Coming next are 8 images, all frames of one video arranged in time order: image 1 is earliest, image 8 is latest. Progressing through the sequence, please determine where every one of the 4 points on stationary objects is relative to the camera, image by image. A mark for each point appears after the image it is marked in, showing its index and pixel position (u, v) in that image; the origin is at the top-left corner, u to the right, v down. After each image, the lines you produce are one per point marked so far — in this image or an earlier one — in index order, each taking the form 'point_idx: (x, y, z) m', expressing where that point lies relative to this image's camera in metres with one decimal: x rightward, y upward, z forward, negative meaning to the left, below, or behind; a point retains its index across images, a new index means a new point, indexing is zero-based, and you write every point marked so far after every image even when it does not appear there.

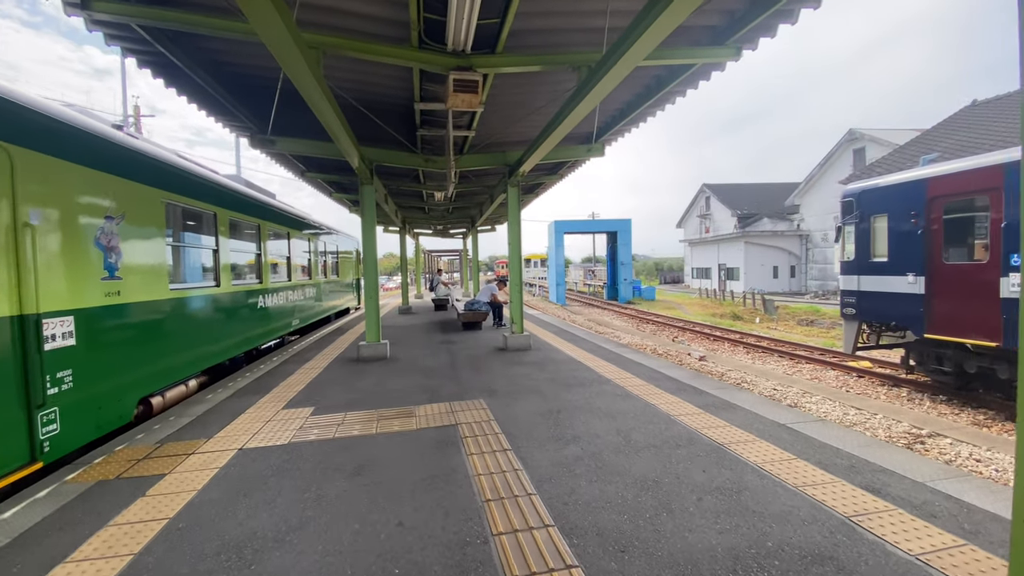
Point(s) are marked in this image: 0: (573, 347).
0: (+1.0, -1.0, +8.2) m
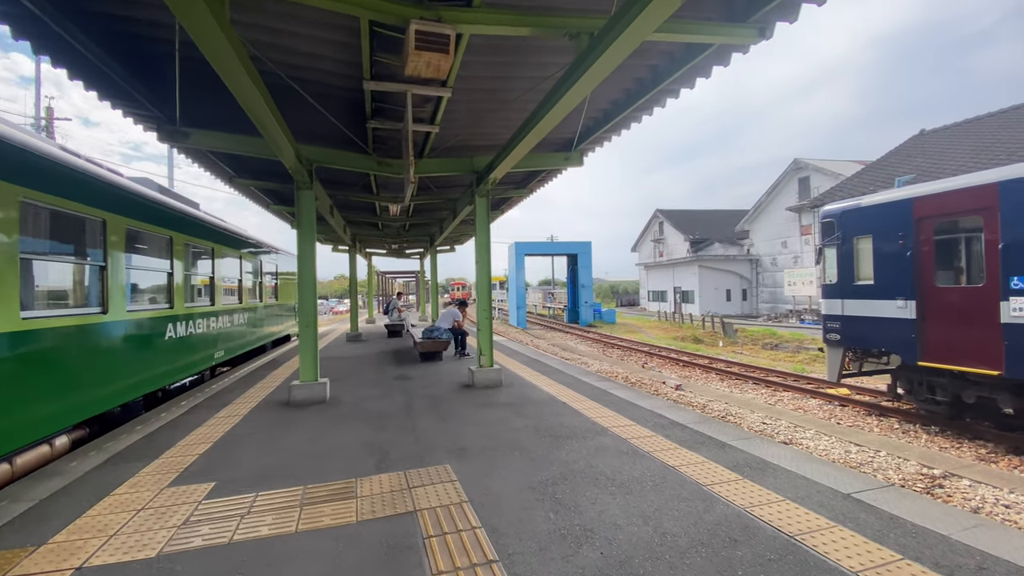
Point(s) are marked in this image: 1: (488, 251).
0: (+0.5, -1.4, +7.1) m
1: (-0.4, +0.5, +7.0) m
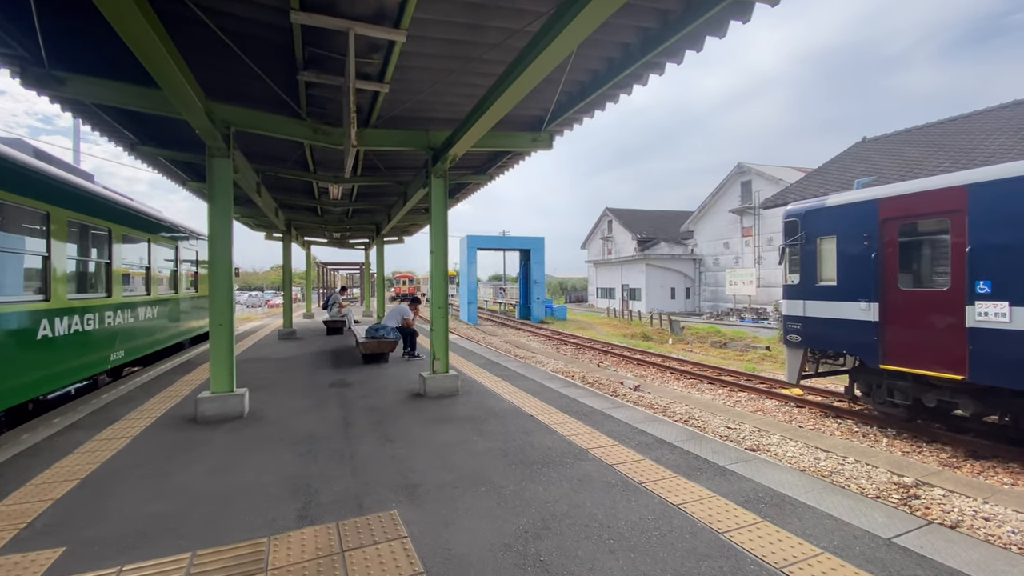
0: (-0.1, -1.4, +6.3) m
1: (-0.9, +0.6, +6.1) m
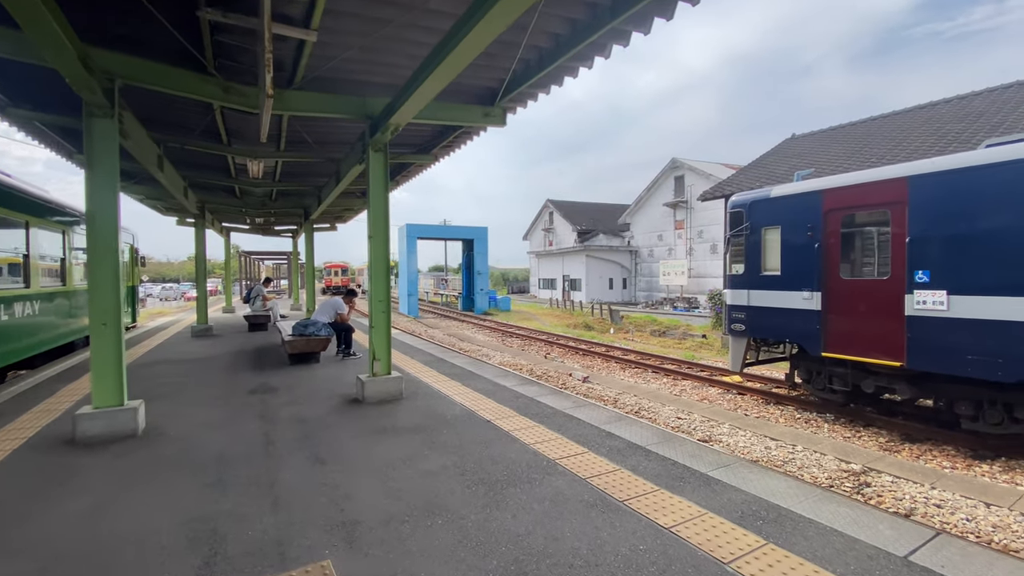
0: (-0.7, -1.3, +5.7) m
1: (-1.5, +0.7, +5.4) m
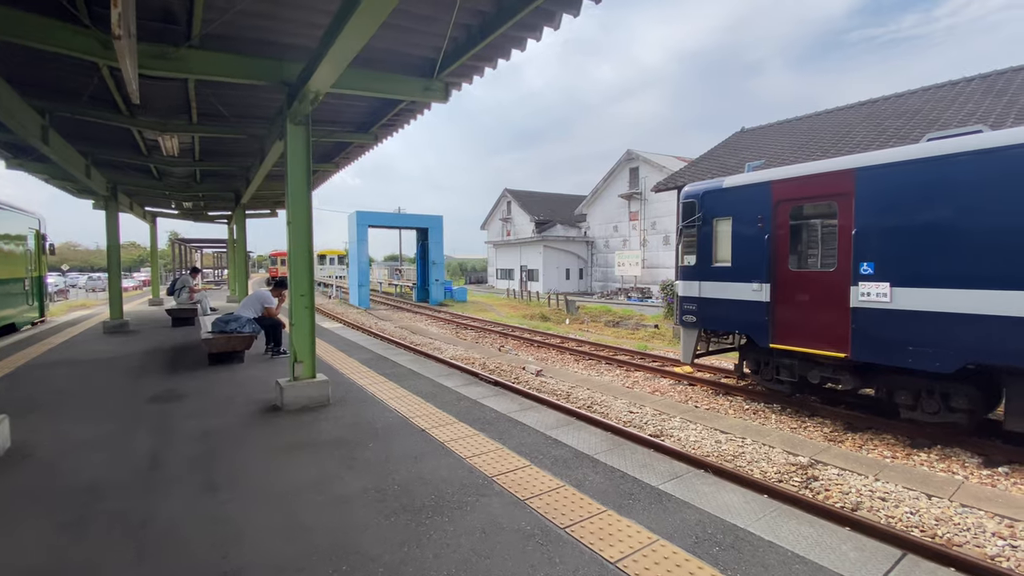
0: (-1.3, -1.2, +5.2) m
1: (-2.1, +0.8, +4.7) m
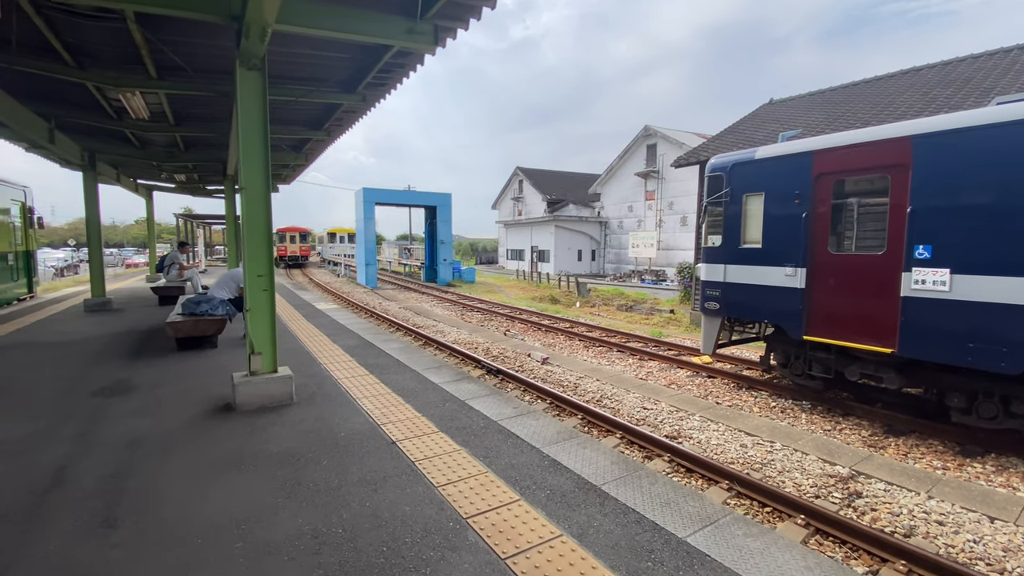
0: (-1.3, -1.0, +4.5) m
1: (-2.1, +1.0, +4.0) m
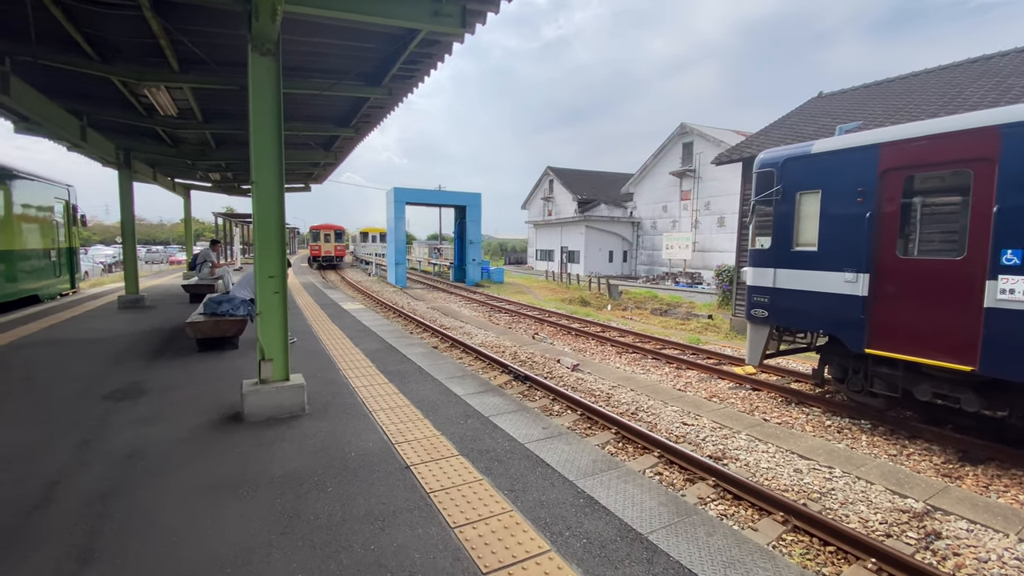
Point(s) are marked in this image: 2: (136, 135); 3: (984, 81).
0: (-1.1, -1.0, +4.2) m
1: (-1.8, +0.9, +3.7) m
2: (-7.2, +2.9, +9.0) m
3: (+10.5, +4.6, +10.4) m
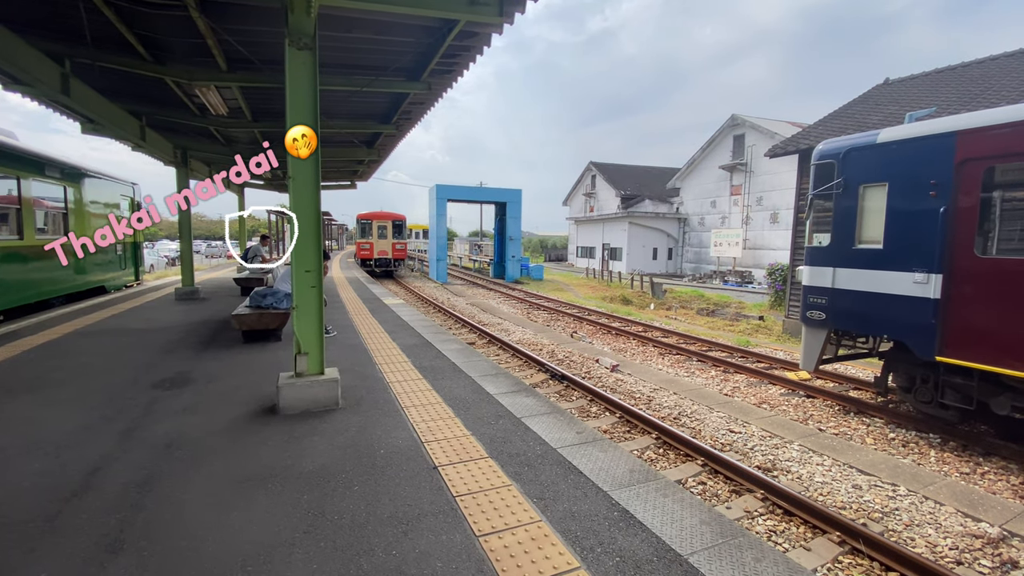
0: (-0.8, -1.0, +4.1) m
1: (-1.6, +1.0, +3.7) m
2: (-6.4, +3.1, +9.5) m
3: (+11.3, +4.5, +9.3) m
